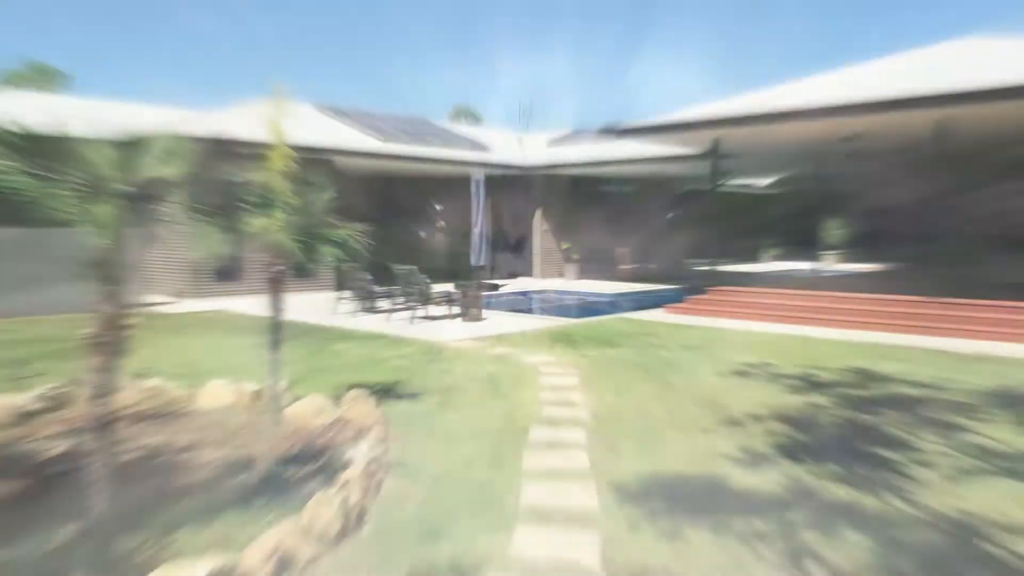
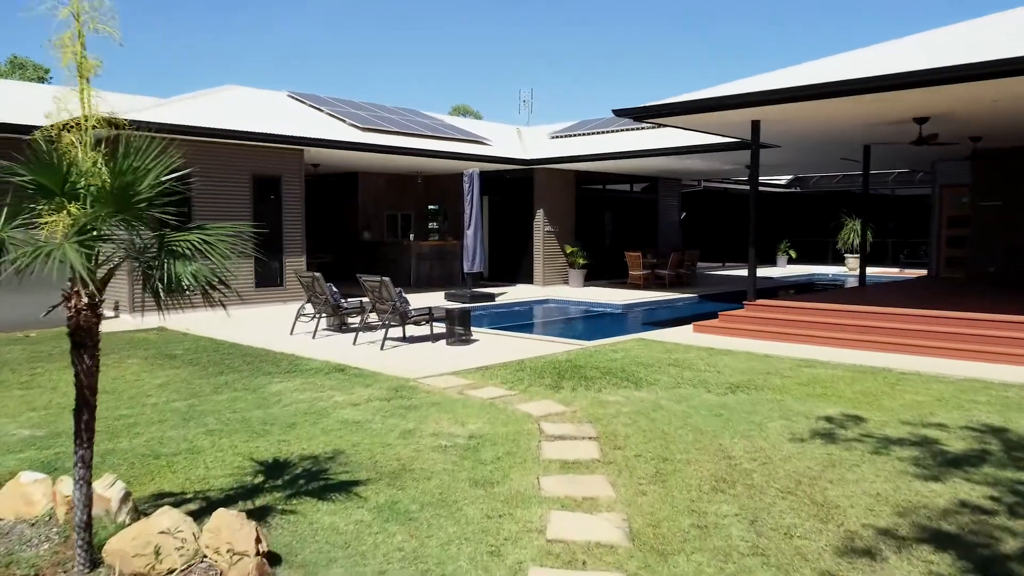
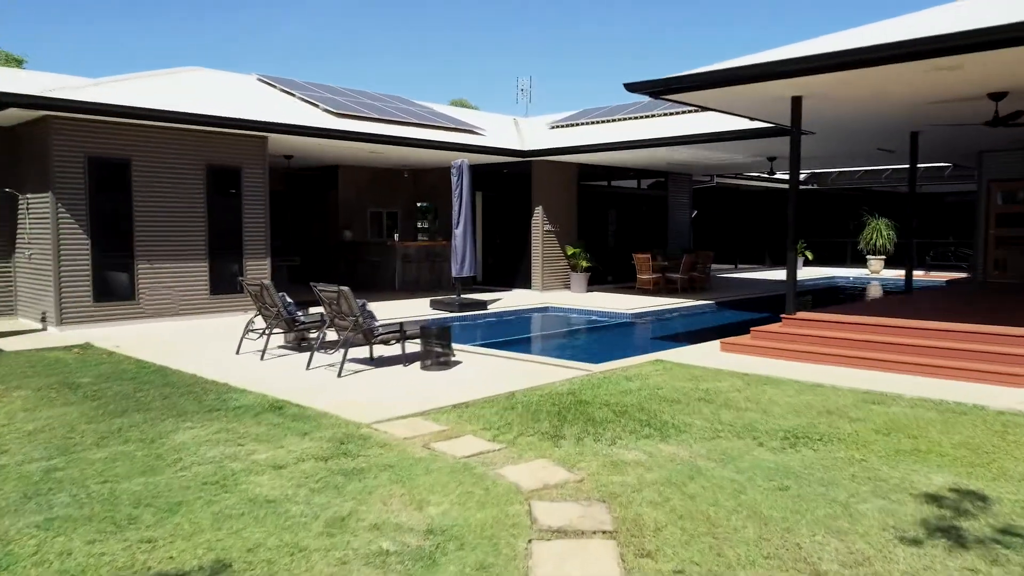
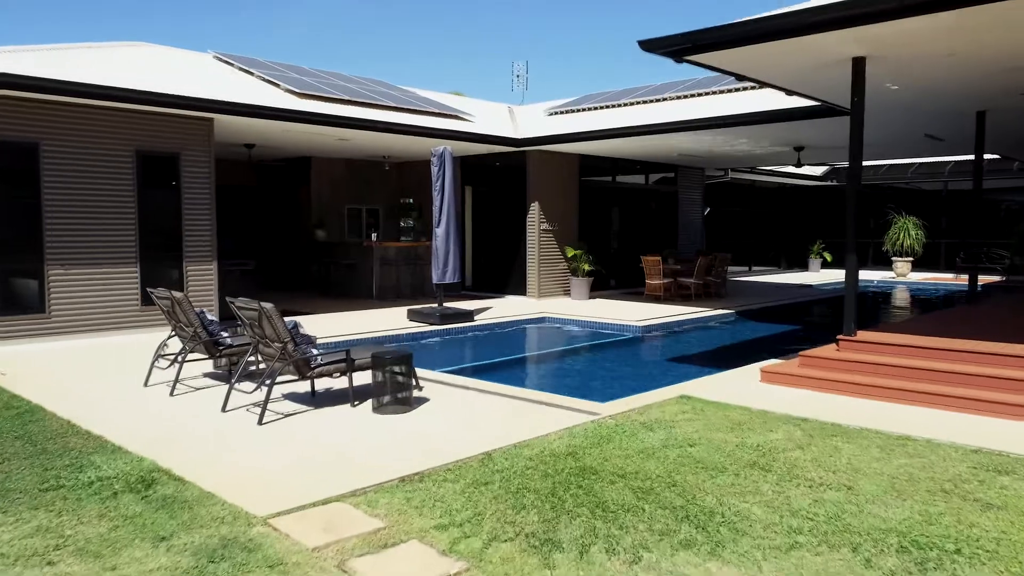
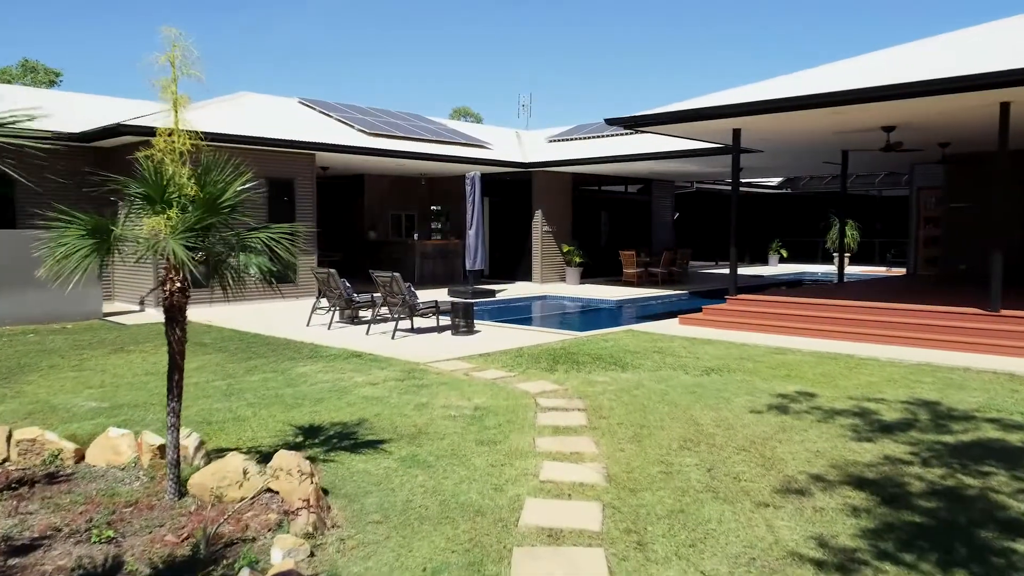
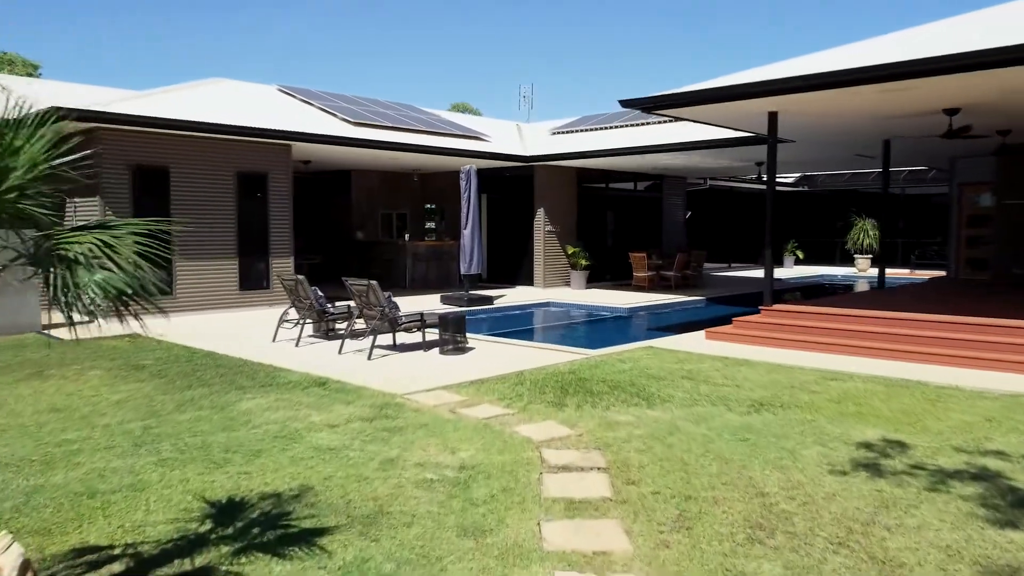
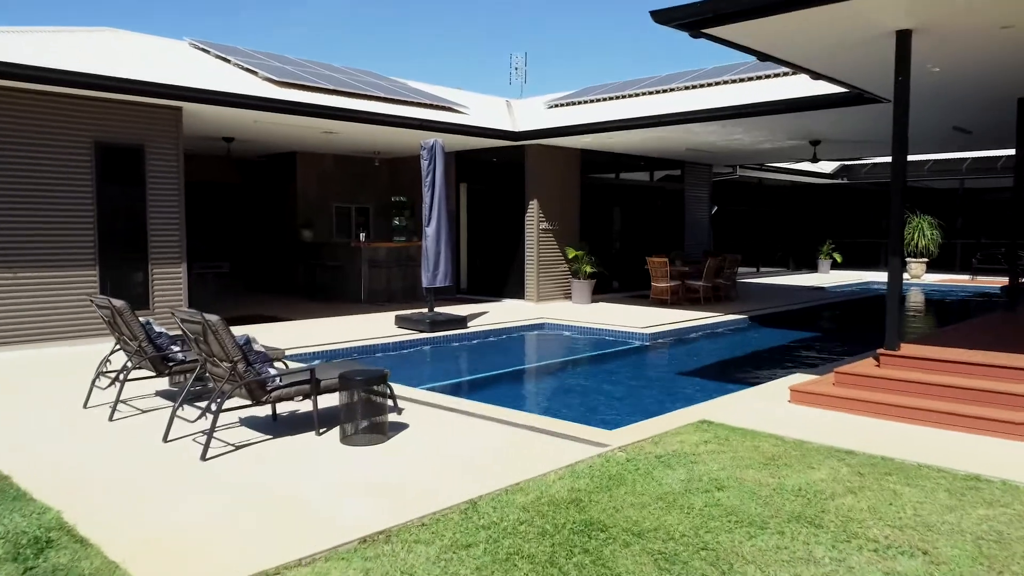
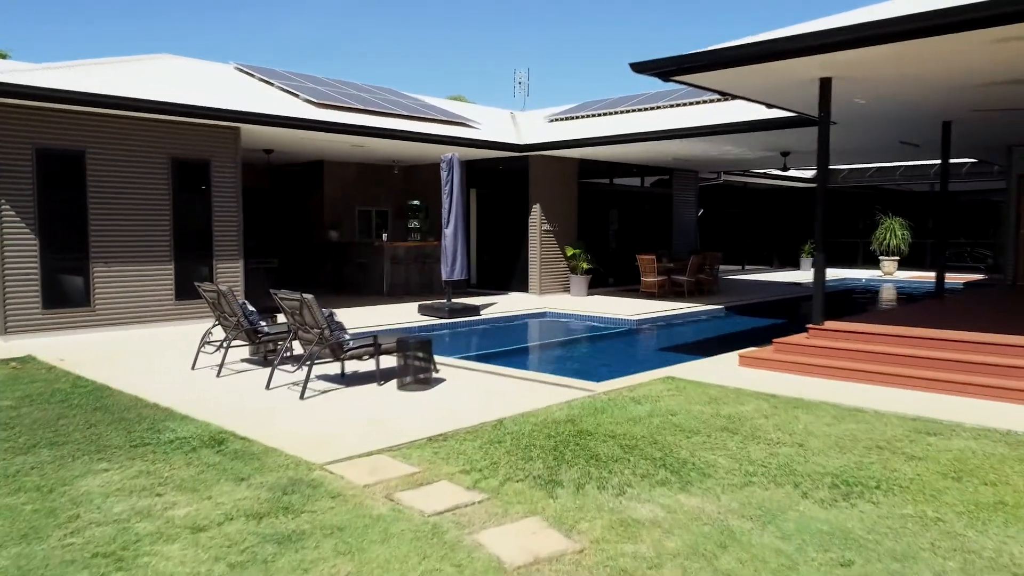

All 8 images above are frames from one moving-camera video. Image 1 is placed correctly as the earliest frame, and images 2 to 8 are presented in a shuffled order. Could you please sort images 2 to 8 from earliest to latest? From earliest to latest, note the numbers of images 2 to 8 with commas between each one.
5, 2, 6, 3, 8, 4, 7
